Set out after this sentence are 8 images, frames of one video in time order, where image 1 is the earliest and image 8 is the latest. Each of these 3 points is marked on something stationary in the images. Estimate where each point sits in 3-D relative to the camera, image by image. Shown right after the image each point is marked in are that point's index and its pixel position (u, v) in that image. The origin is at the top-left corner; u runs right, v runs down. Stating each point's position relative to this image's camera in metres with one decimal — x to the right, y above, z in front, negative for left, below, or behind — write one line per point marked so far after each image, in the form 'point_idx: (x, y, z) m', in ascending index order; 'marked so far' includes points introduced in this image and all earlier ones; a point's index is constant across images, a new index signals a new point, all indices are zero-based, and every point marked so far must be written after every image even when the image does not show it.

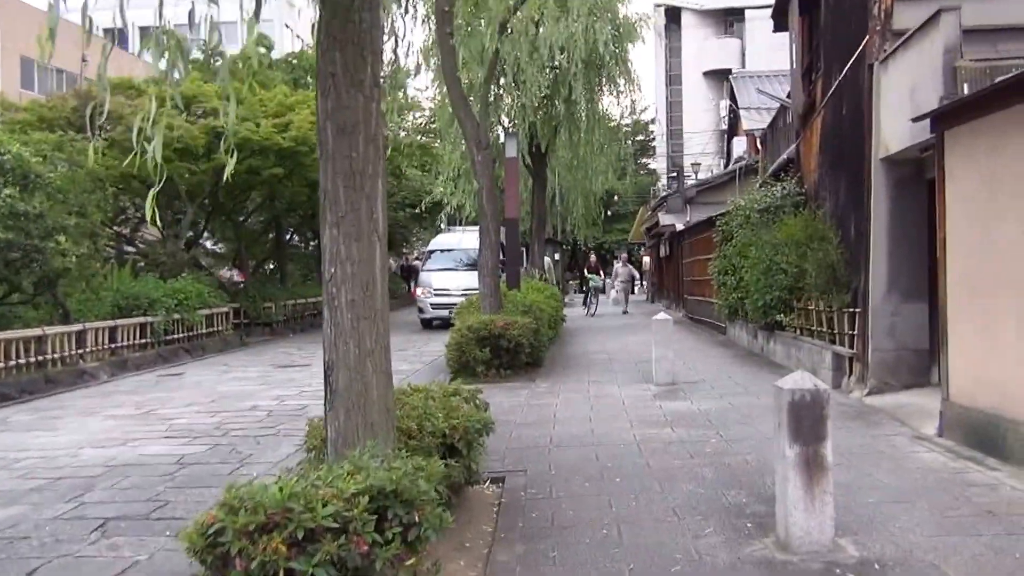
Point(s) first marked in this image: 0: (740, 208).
0: (+2.9, +1.0, +15.5) m
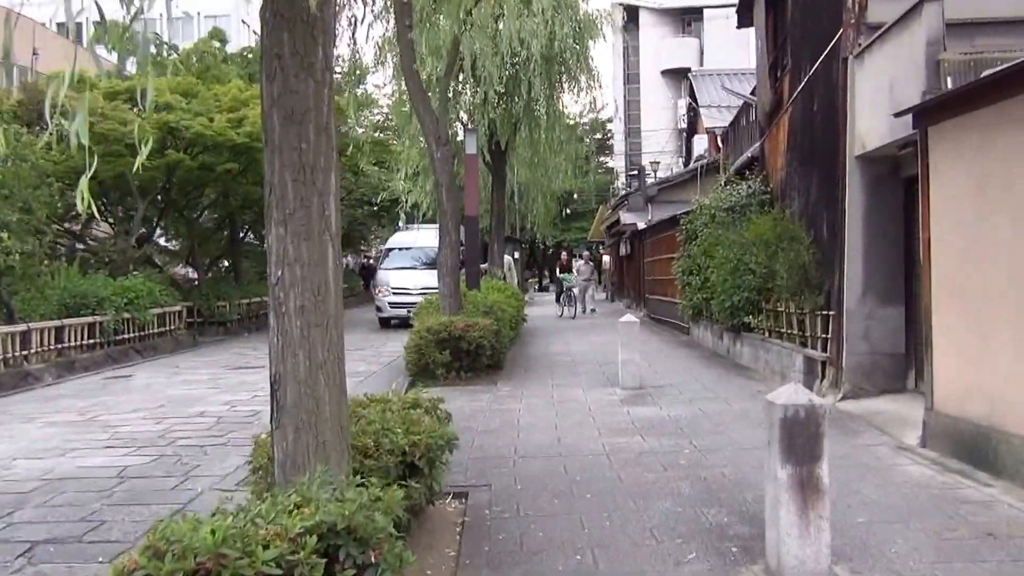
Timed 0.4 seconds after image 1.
0: (+2.4, +1.0, +15.2) m
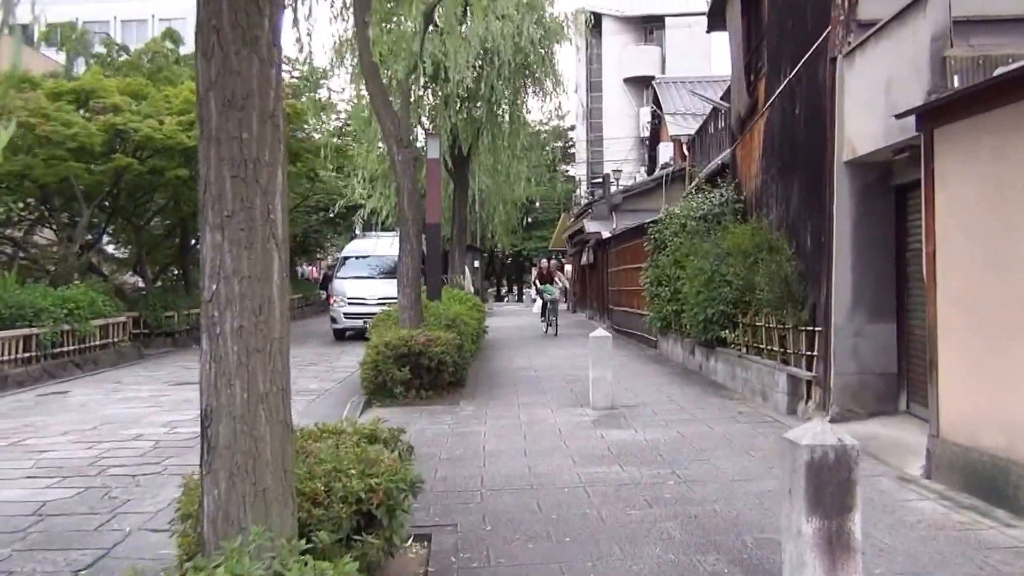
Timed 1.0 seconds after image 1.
0: (+1.9, +0.9, +14.6) m
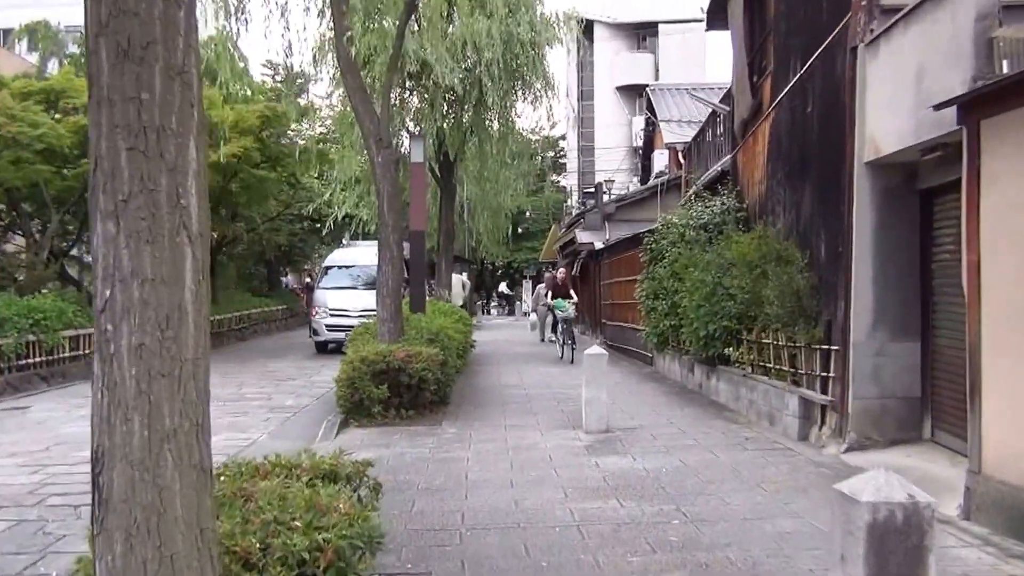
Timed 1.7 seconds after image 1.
0: (+1.8, +0.7, +13.8) m
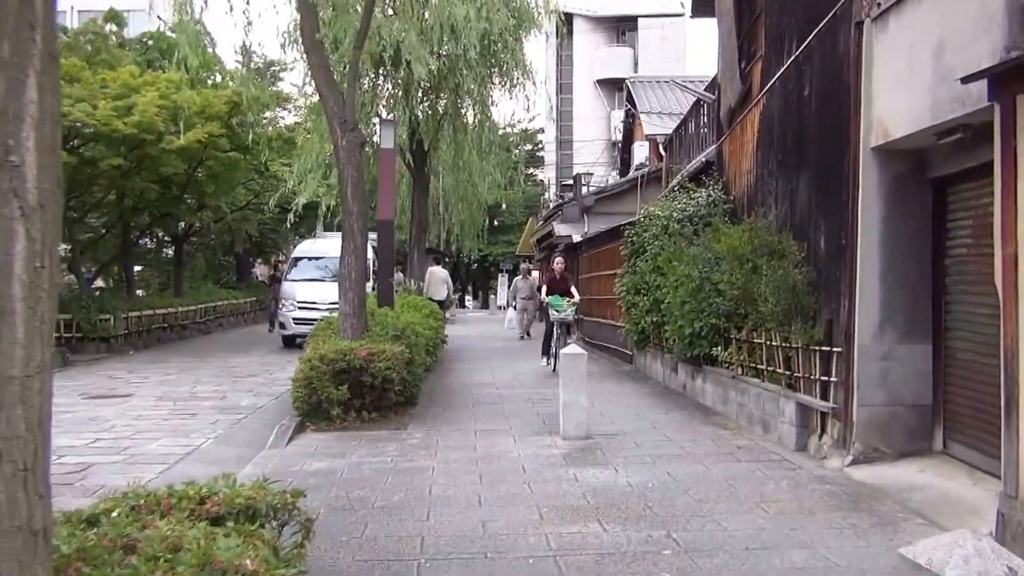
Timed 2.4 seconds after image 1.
0: (+1.5, +0.8, +13.1) m
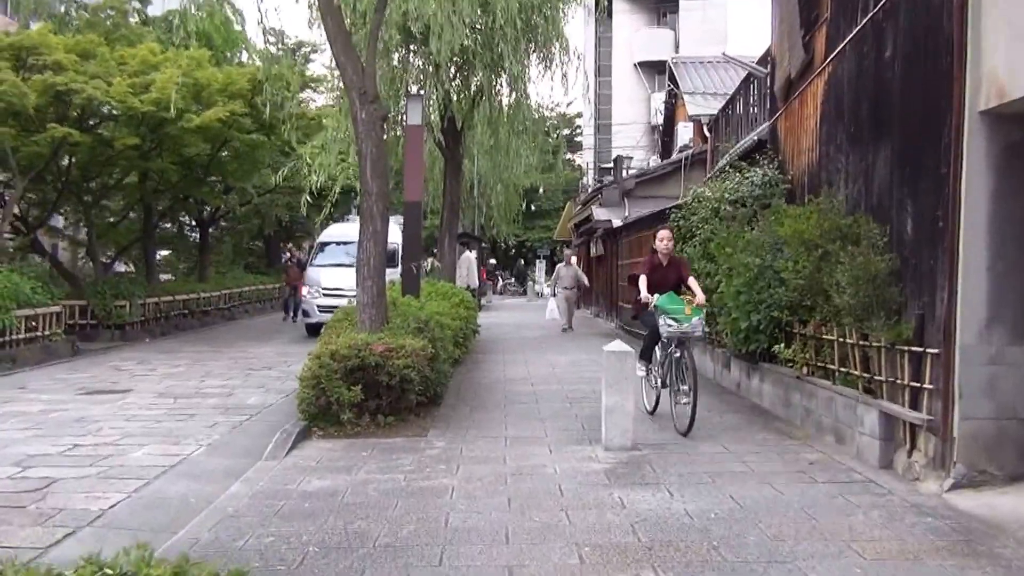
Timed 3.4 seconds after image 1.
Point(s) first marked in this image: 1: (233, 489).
0: (+1.9, +0.9, +11.9) m
1: (-1.5, -1.1, +6.5) m
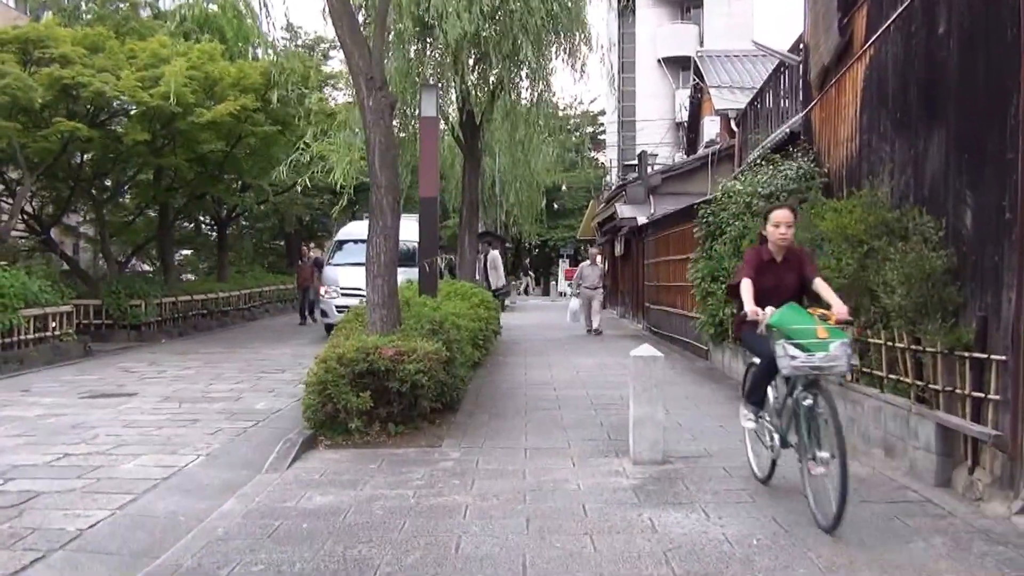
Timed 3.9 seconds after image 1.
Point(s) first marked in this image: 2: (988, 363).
0: (+2.1, +0.9, +11.3) m
1: (-1.4, -1.1, +6.0) m
2: (+2.2, -0.3, +5.7) m
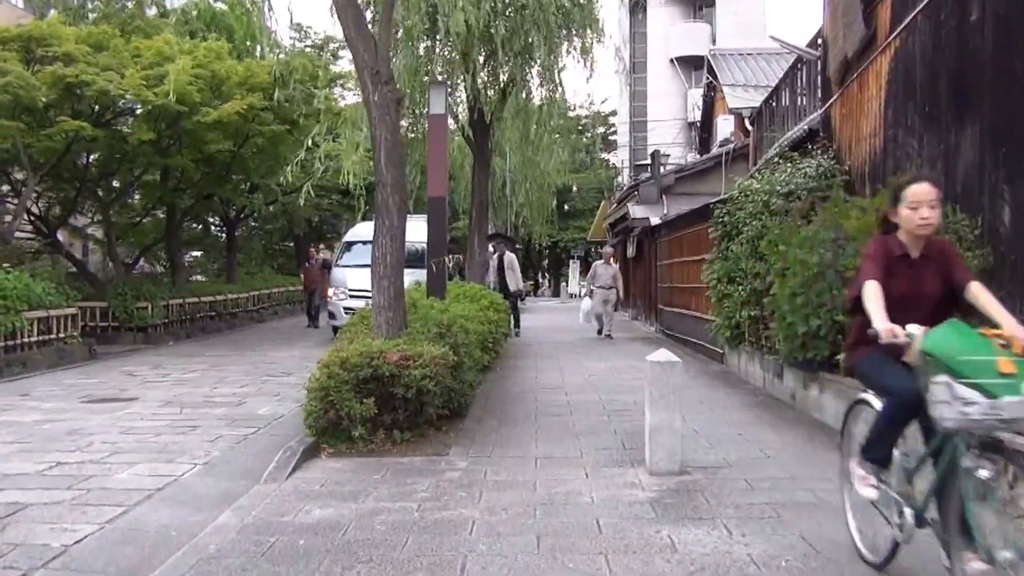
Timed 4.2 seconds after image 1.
0: (+2.2, +0.9, +11.0) m
1: (-1.3, -1.1, +5.7) m
2: (+2.3, -0.3, +5.3) m
